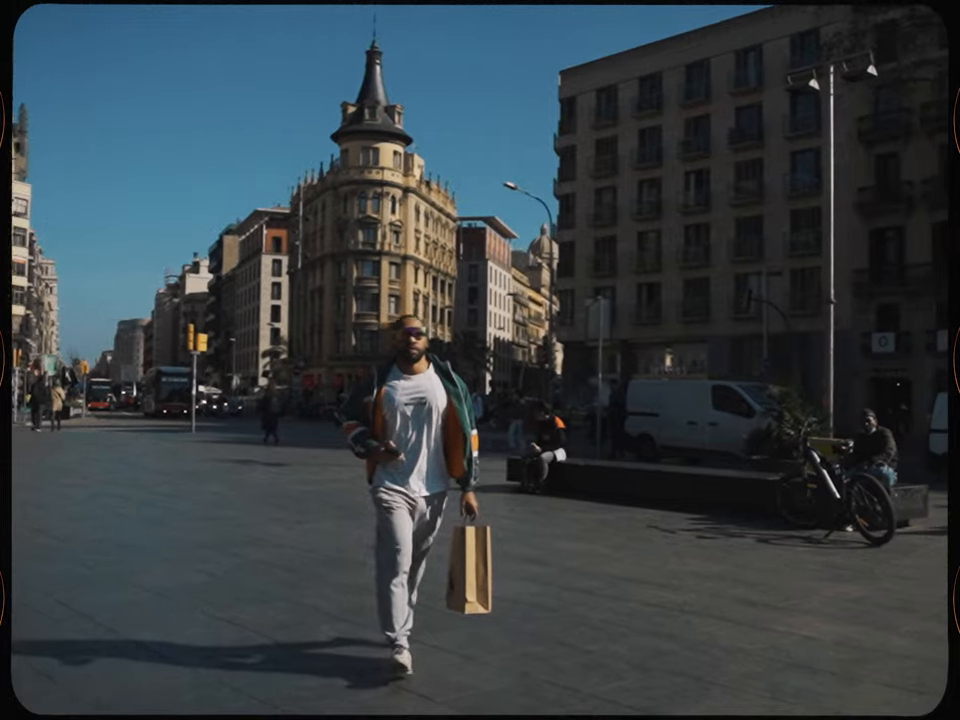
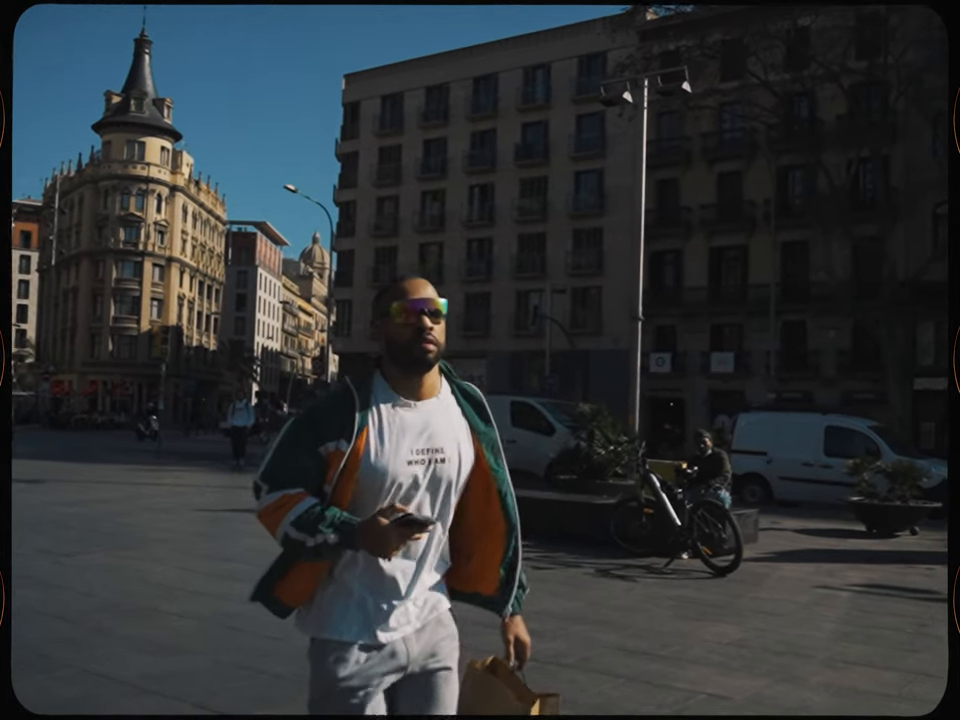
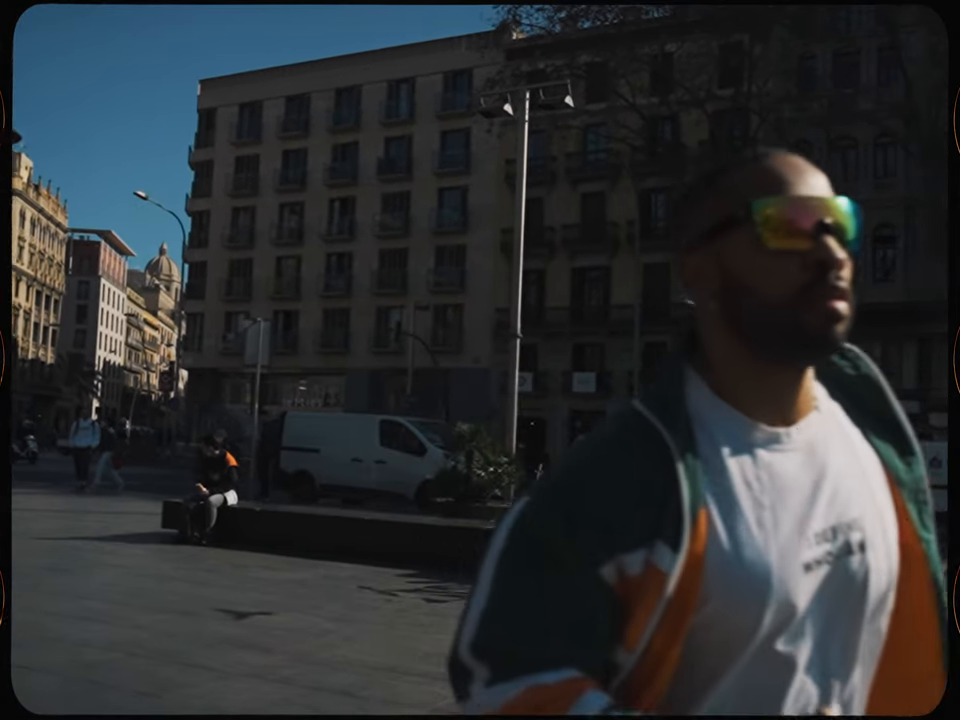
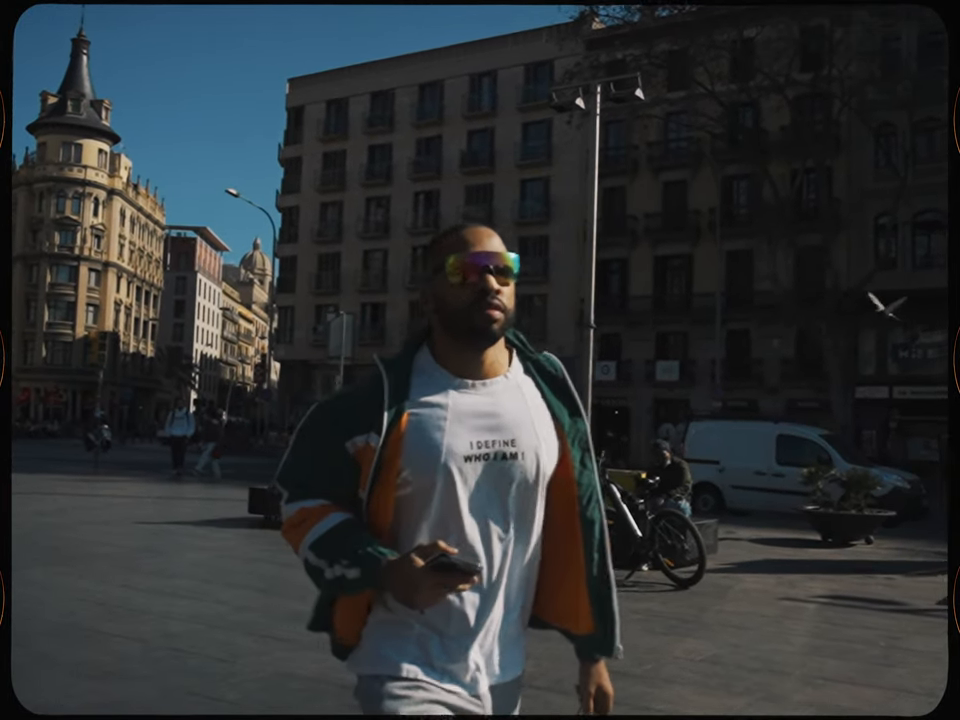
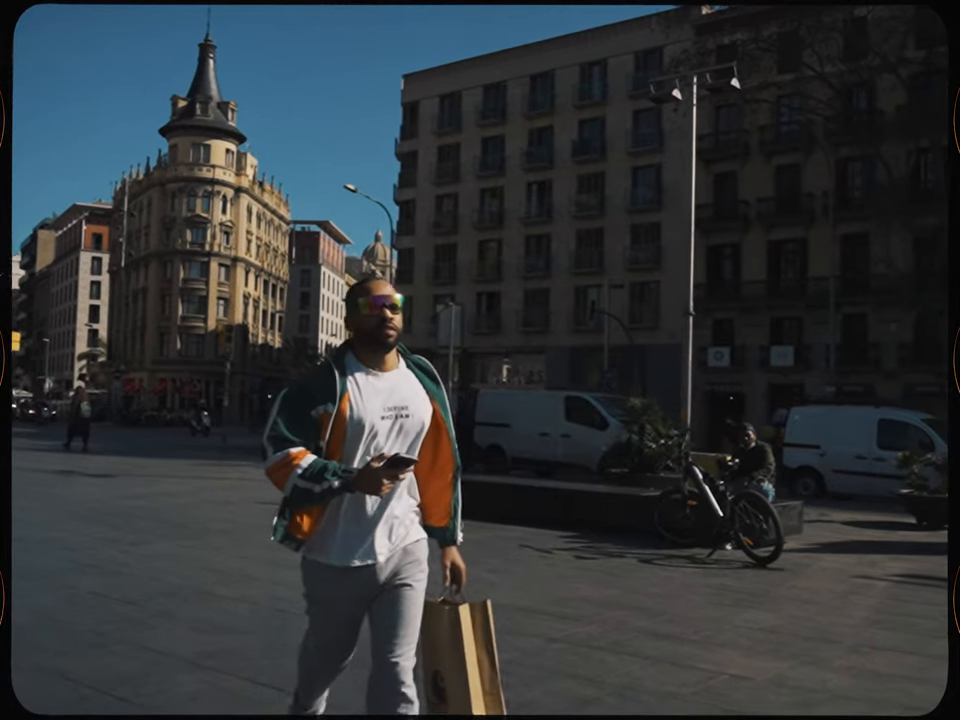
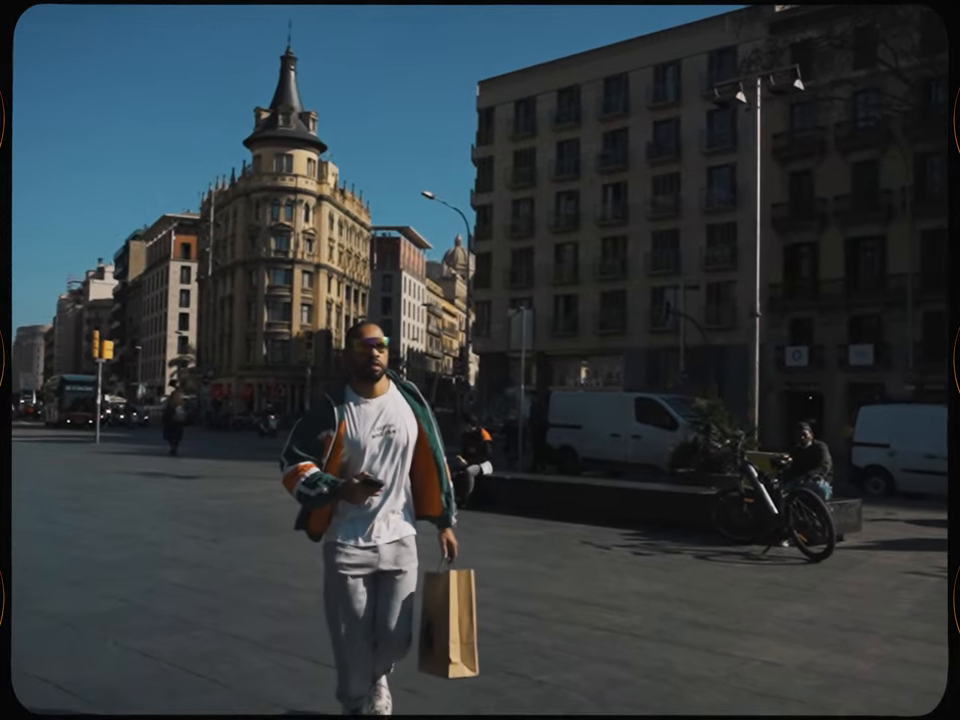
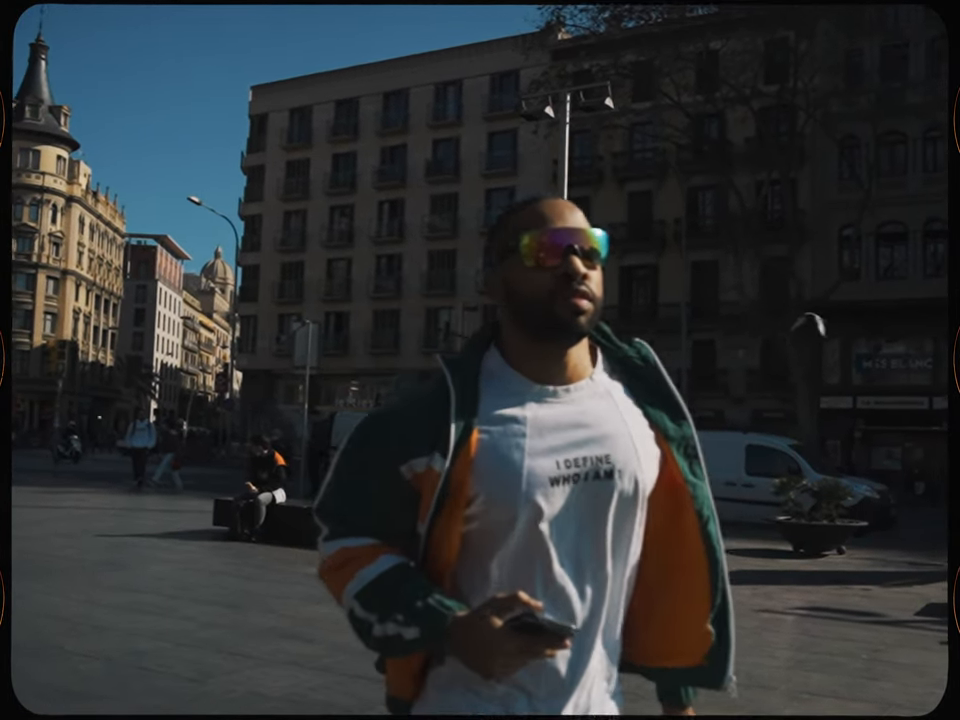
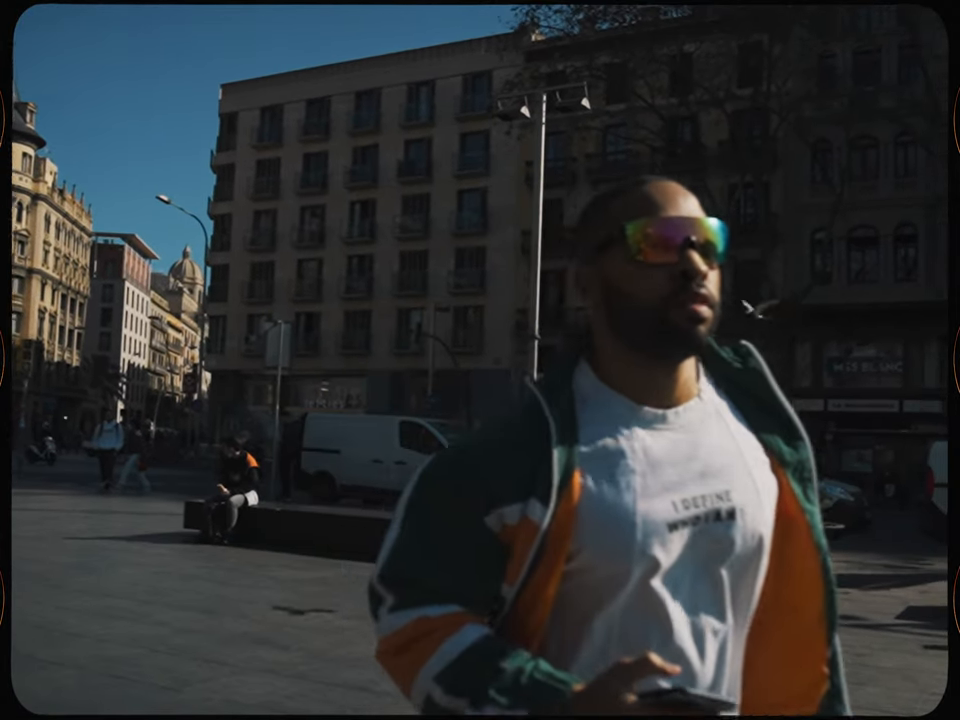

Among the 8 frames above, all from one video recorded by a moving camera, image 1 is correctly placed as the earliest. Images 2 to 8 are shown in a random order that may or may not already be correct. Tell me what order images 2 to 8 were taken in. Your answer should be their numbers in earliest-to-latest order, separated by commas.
6, 5, 2, 4, 7, 8, 3
